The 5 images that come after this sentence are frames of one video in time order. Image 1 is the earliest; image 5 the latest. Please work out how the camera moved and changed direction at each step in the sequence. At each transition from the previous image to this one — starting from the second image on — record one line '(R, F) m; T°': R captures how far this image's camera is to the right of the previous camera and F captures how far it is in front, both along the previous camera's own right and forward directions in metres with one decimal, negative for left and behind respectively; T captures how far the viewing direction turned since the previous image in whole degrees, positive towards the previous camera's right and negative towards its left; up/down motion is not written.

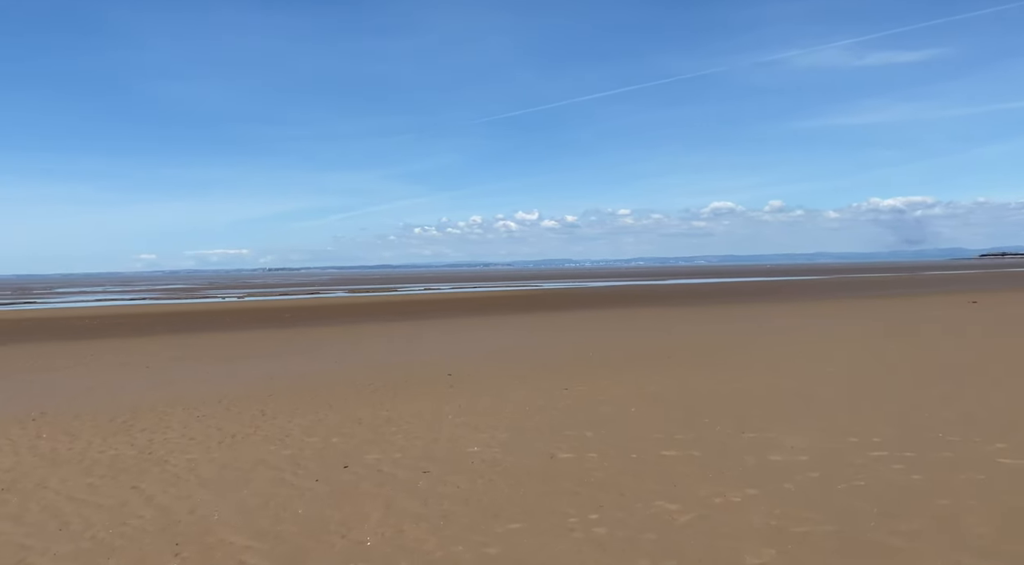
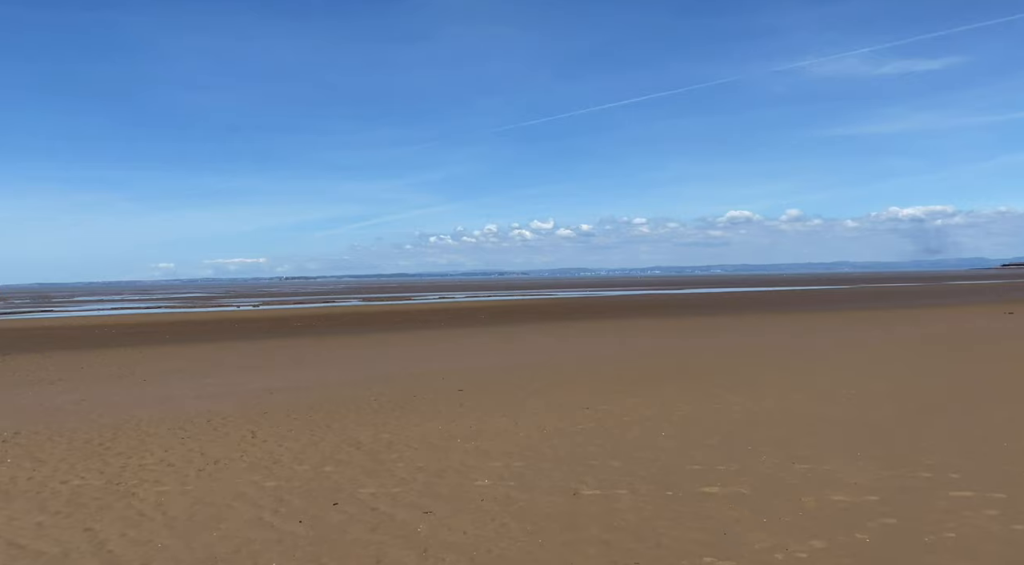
(0.0, +0.5) m; -1°
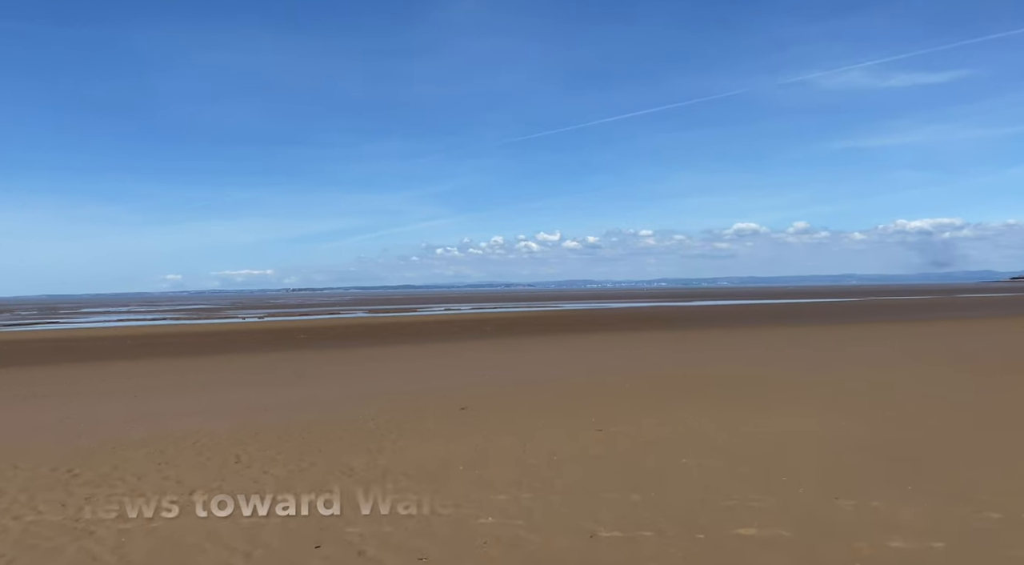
(0.0, +0.4) m; 0°
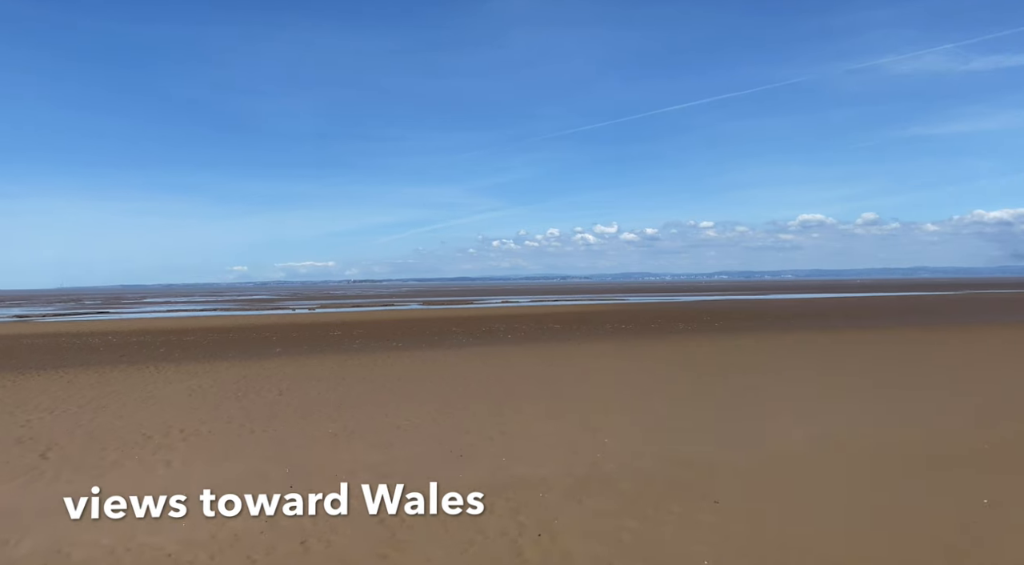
(-0.4, +2.9) m; -4°
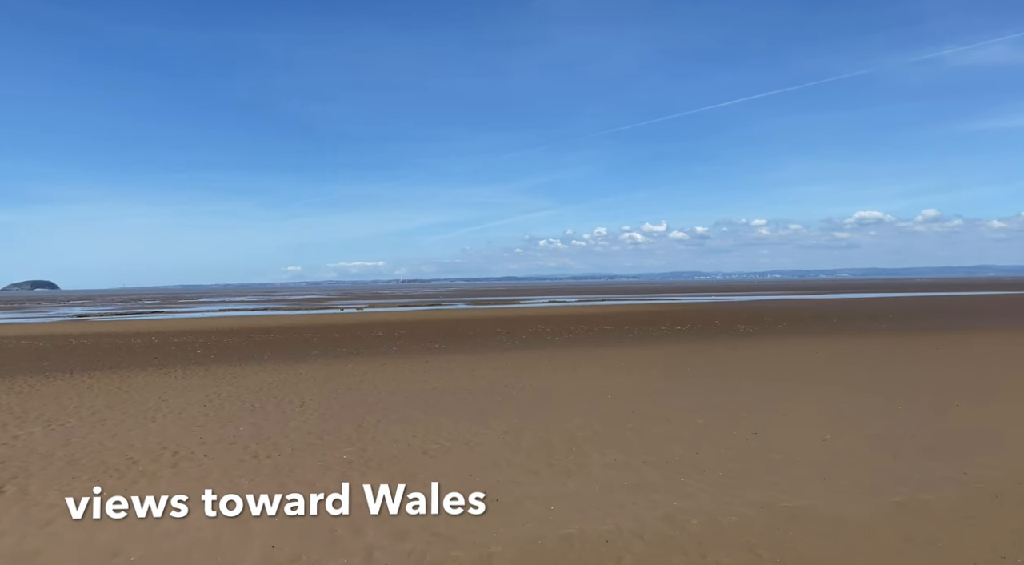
(0.0, +1.8) m; -3°
